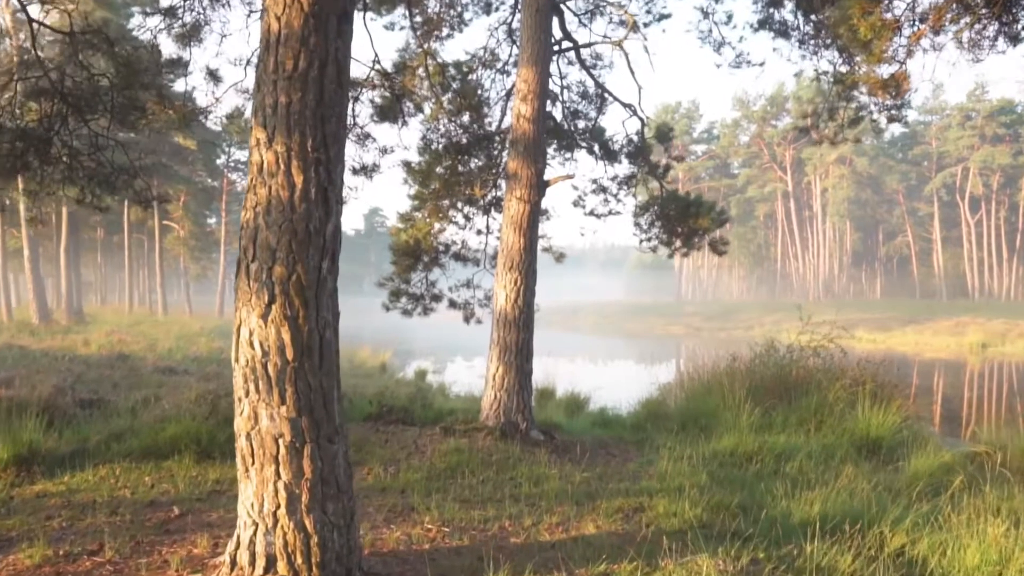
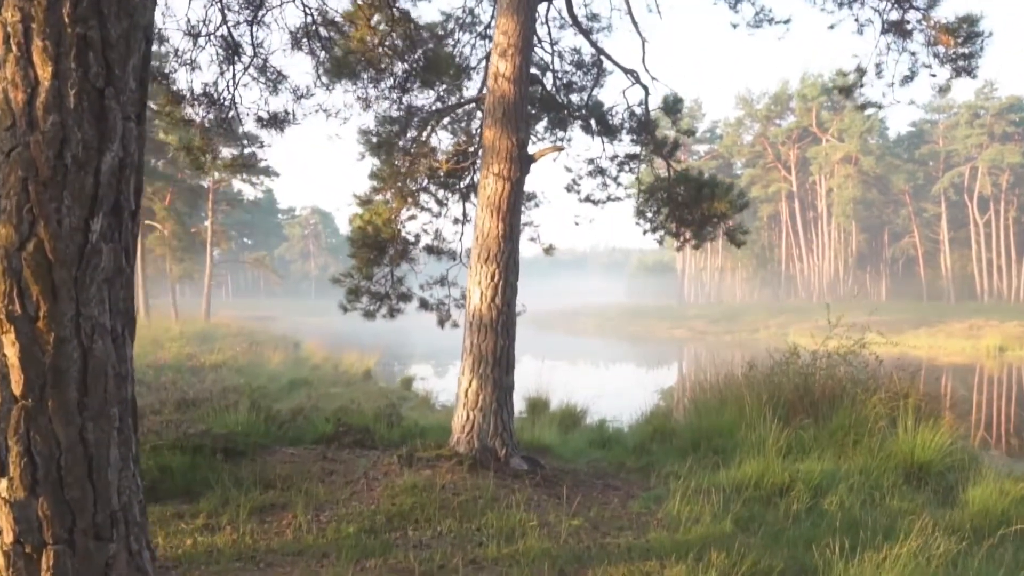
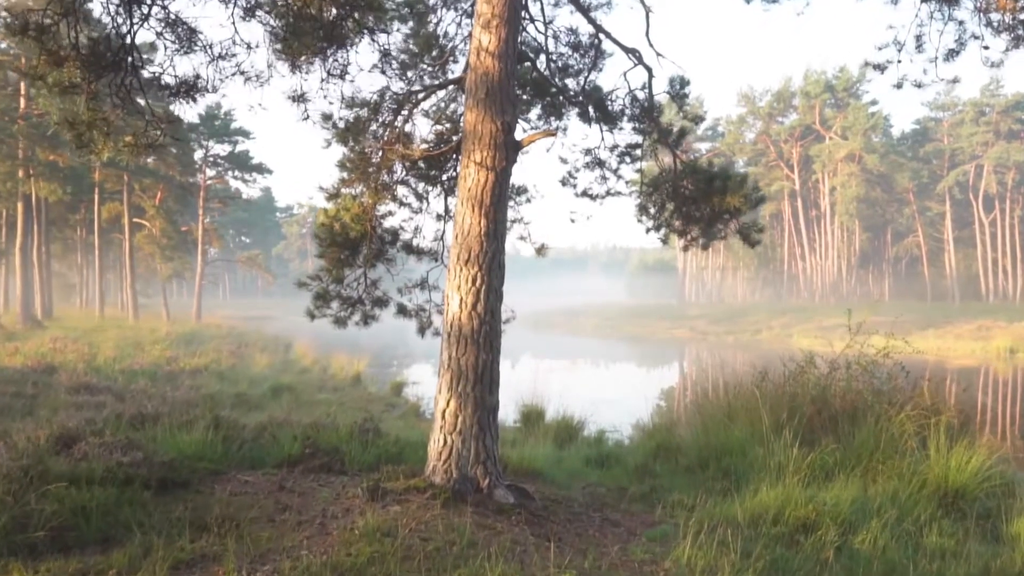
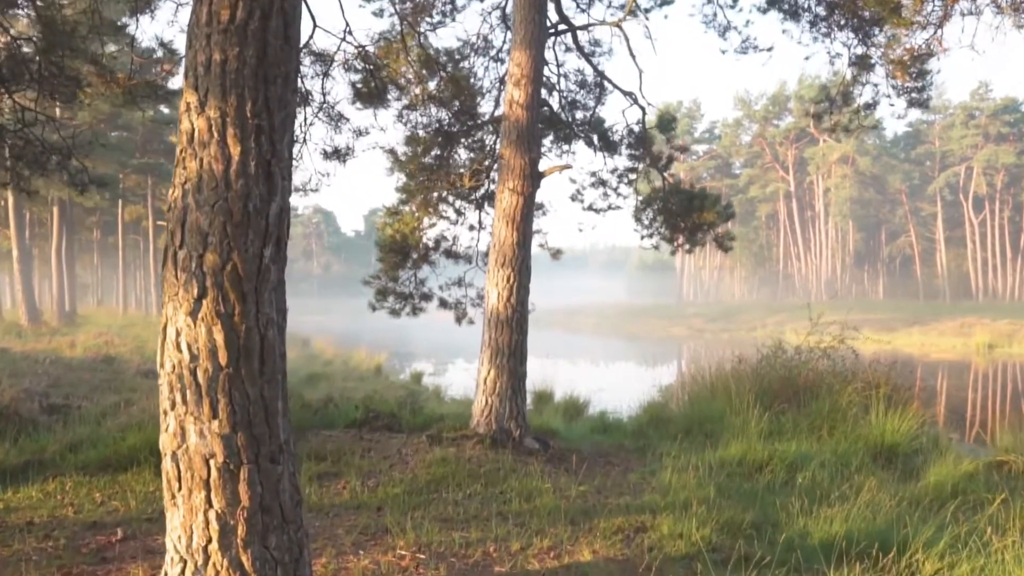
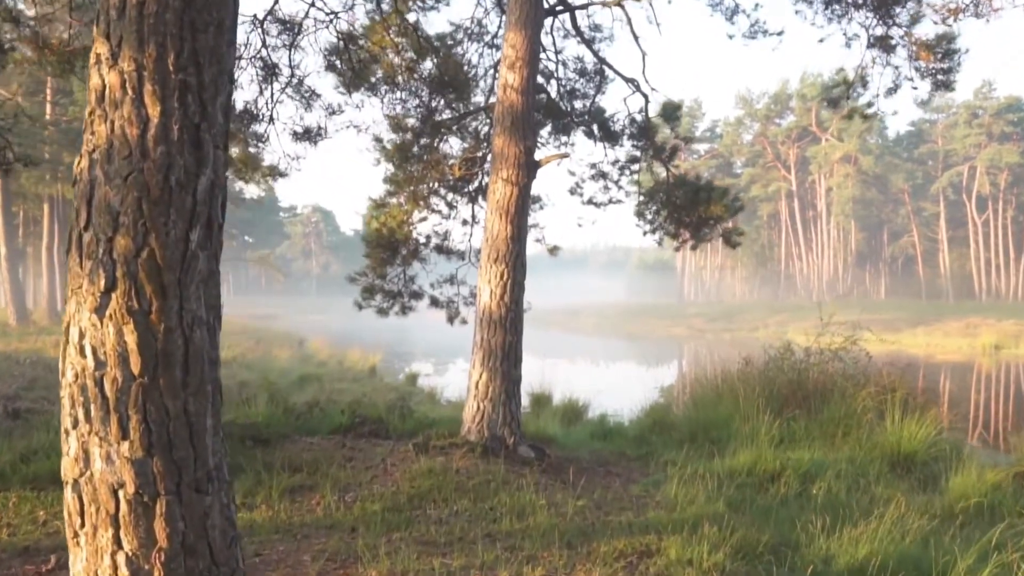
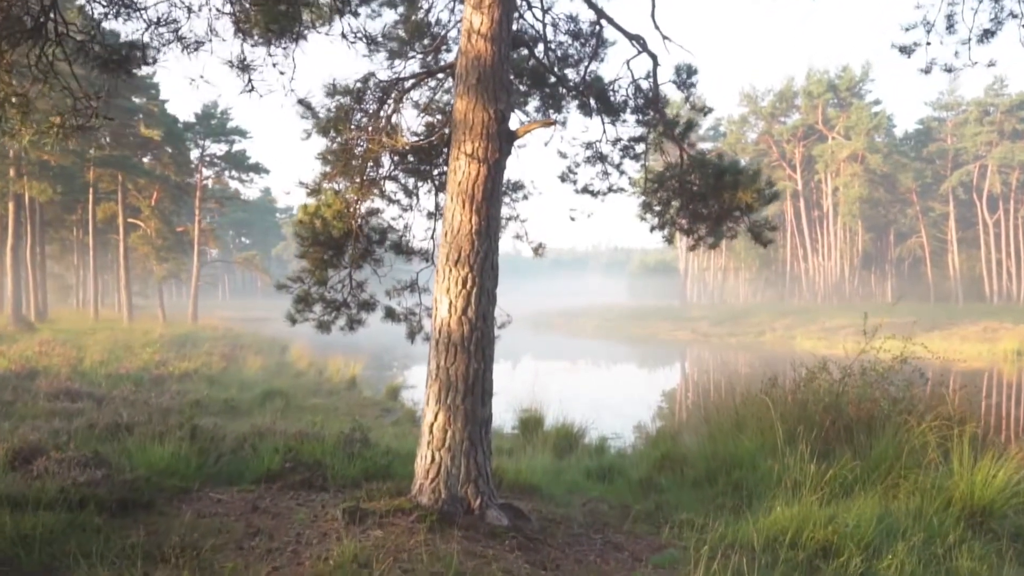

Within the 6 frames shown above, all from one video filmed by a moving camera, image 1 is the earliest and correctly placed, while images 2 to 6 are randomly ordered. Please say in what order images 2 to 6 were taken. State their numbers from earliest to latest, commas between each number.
4, 5, 2, 3, 6
